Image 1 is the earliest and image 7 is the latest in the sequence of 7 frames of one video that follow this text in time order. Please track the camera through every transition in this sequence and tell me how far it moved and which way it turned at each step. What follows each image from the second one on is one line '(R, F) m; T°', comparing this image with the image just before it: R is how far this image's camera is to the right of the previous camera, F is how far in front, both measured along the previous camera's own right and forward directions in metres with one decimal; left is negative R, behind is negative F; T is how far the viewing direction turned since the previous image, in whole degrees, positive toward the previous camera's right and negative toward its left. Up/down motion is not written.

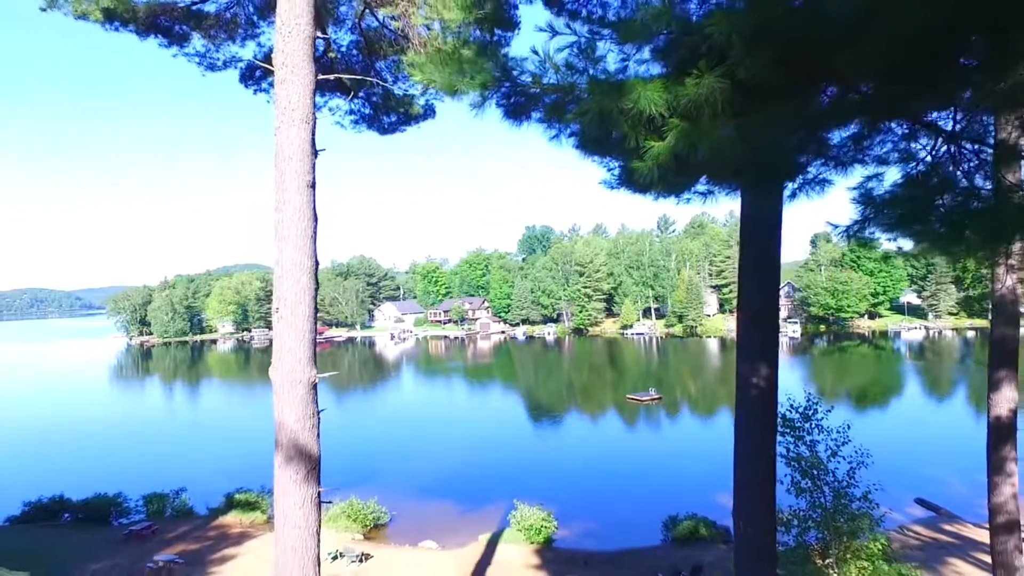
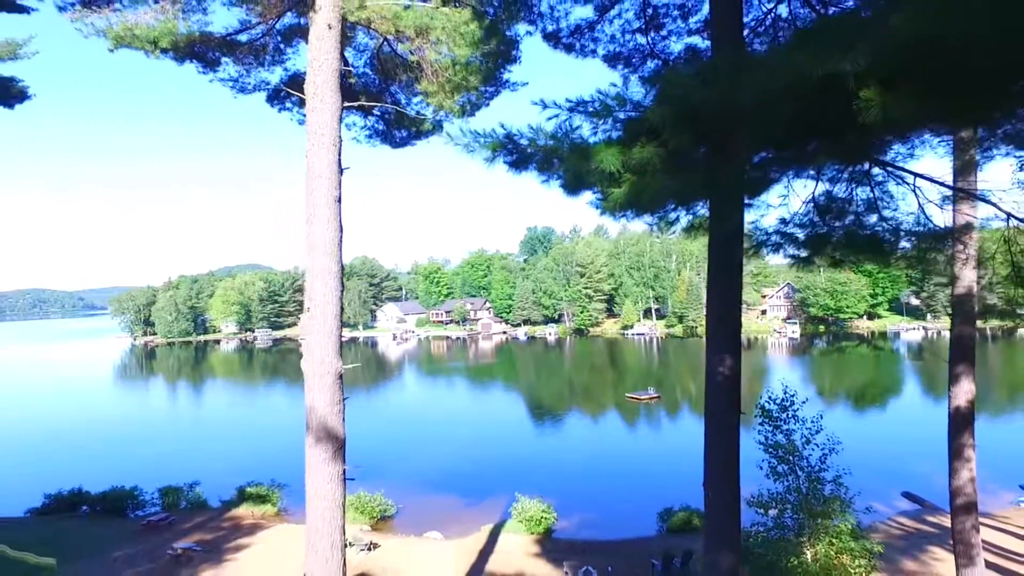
(0.0, -0.7) m; 0°
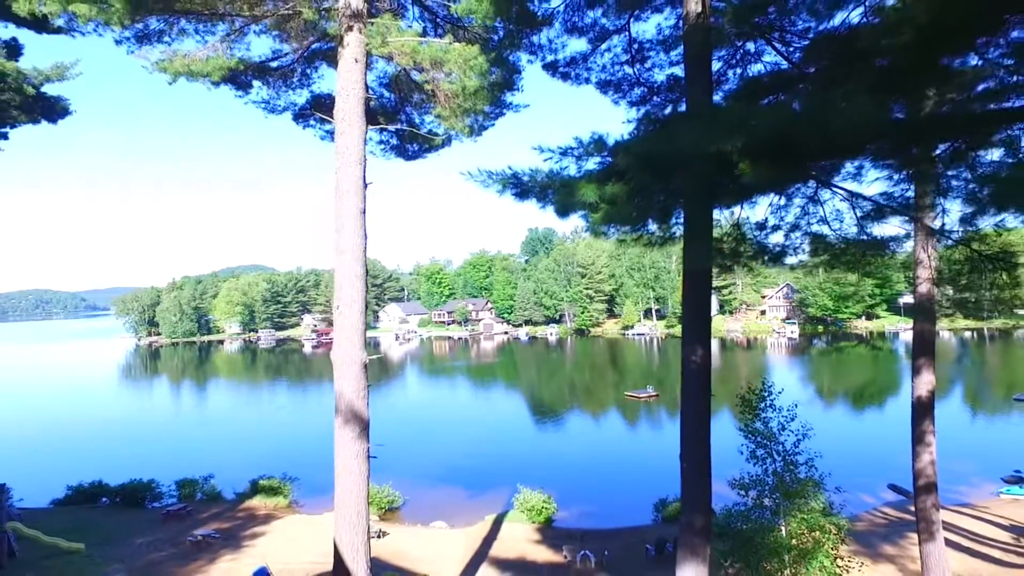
(0.0, -0.8) m; 0°
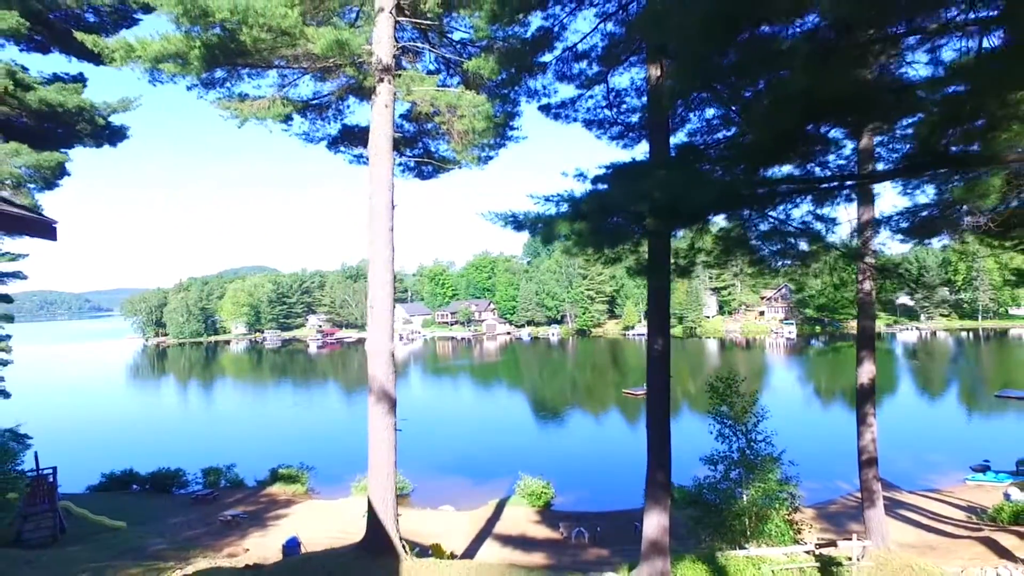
(0.0, -1.4) m; 0°
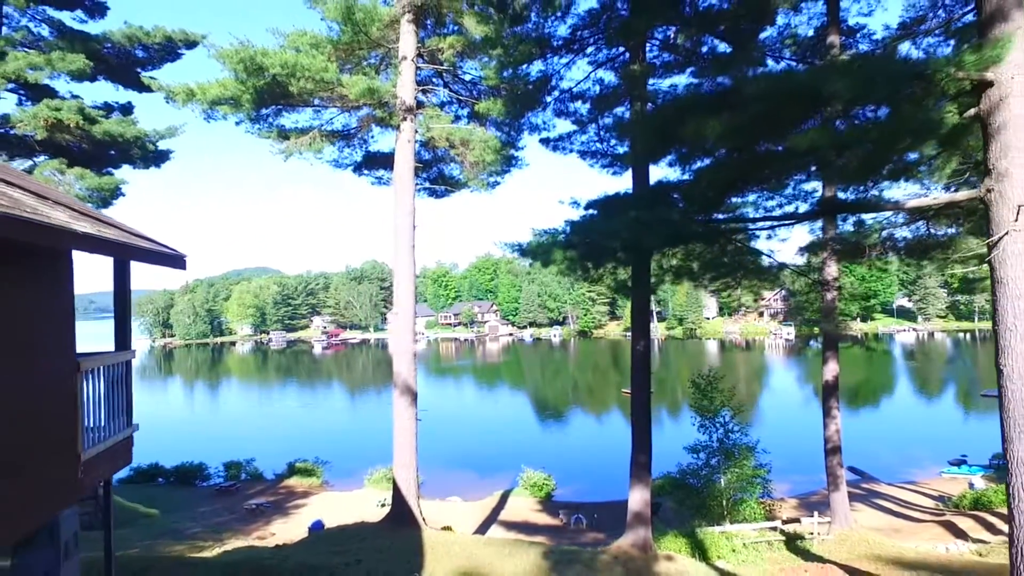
(0.0, -1.2) m; 0°
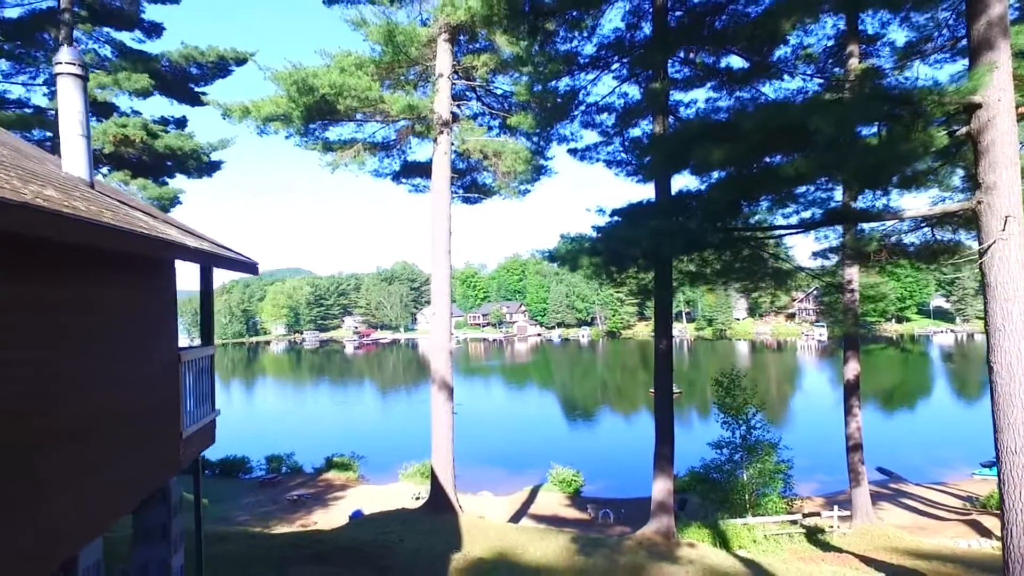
(0.0, -0.6) m; -3°
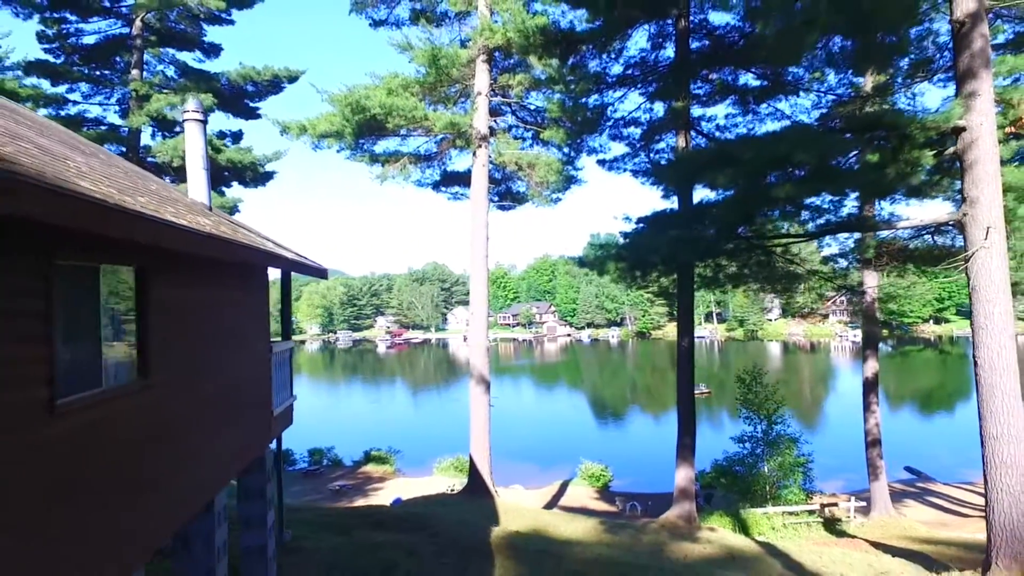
(-0.1, -0.8) m; -3°
